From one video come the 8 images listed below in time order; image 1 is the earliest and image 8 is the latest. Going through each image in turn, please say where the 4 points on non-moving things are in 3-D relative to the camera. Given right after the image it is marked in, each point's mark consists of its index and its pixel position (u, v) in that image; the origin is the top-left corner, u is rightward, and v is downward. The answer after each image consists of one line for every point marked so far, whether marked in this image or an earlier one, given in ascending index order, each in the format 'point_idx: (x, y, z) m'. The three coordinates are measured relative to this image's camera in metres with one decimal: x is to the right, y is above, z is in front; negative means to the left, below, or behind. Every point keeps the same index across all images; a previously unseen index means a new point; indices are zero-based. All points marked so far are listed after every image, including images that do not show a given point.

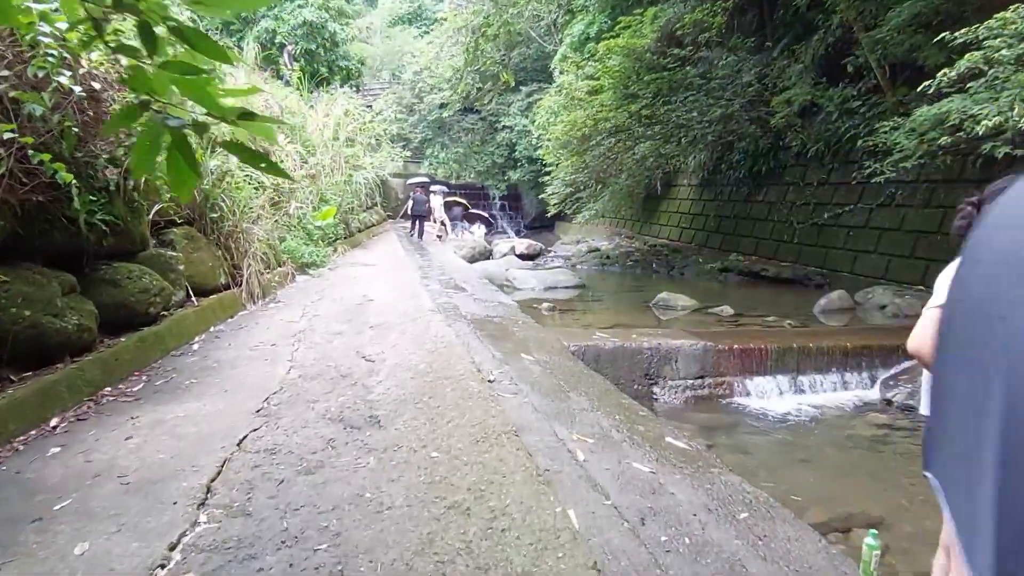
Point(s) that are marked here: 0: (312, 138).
0: (-2.4, +1.8, +9.1) m
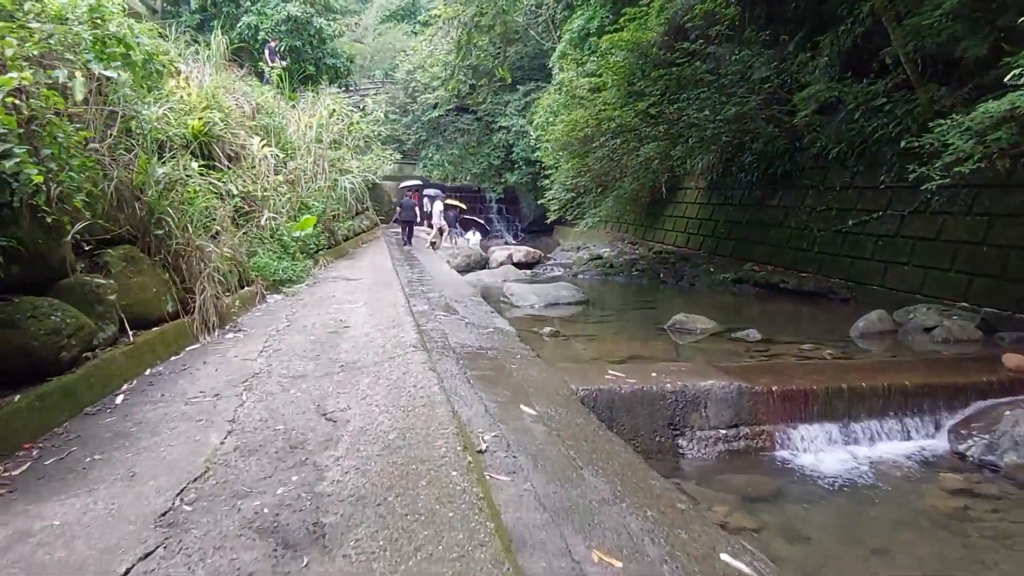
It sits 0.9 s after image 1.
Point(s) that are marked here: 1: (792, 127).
0: (-2.4, +1.6, +8.4) m
1: (+3.0, +1.7, +8.2) m
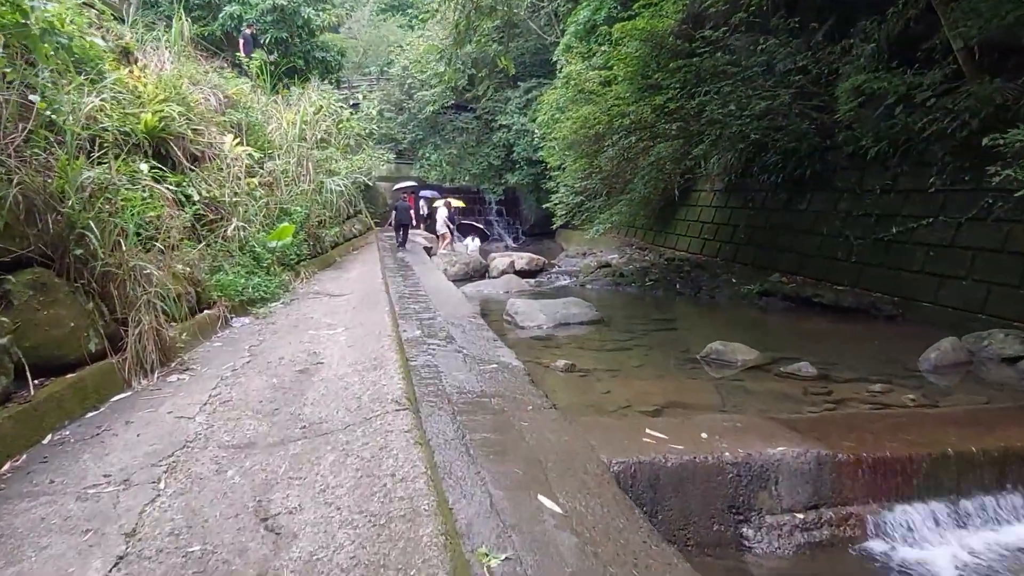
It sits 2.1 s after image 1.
0: (-2.4, +1.5, +7.6) m
1: (+3.0, +1.6, +7.4) m
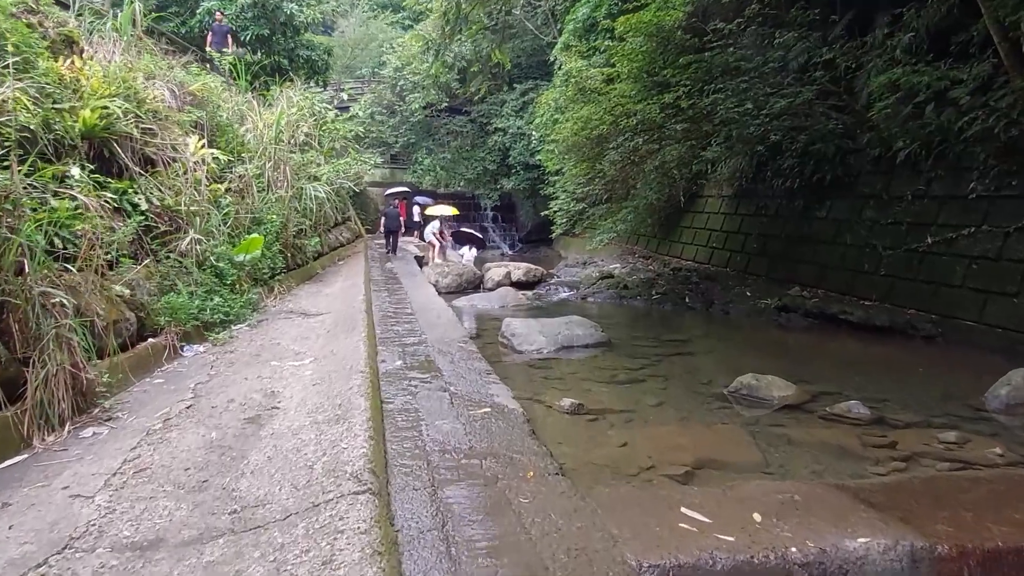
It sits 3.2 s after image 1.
0: (-2.4, +1.3, +6.9) m
1: (+3.0, +1.5, +6.8) m
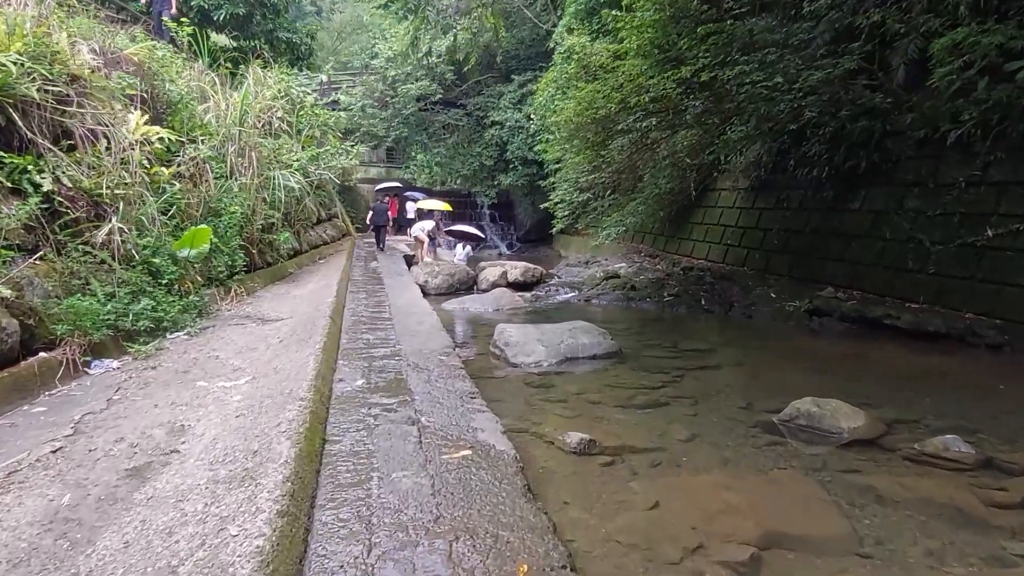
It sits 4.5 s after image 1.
0: (-2.5, +1.3, +6.1) m
1: (+3.0, +1.5, +6.0) m
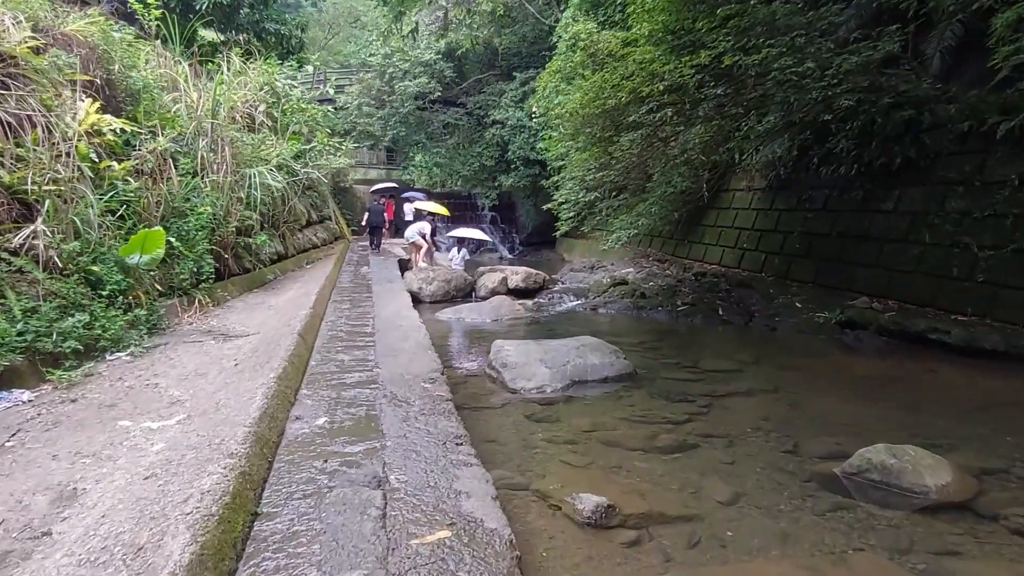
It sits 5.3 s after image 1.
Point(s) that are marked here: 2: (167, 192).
0: (-2.5, +1.2, +5.5) m
1: (+3.0, +1.4, +5.4) m
2: (-2.2, +0.6, +4.9) m
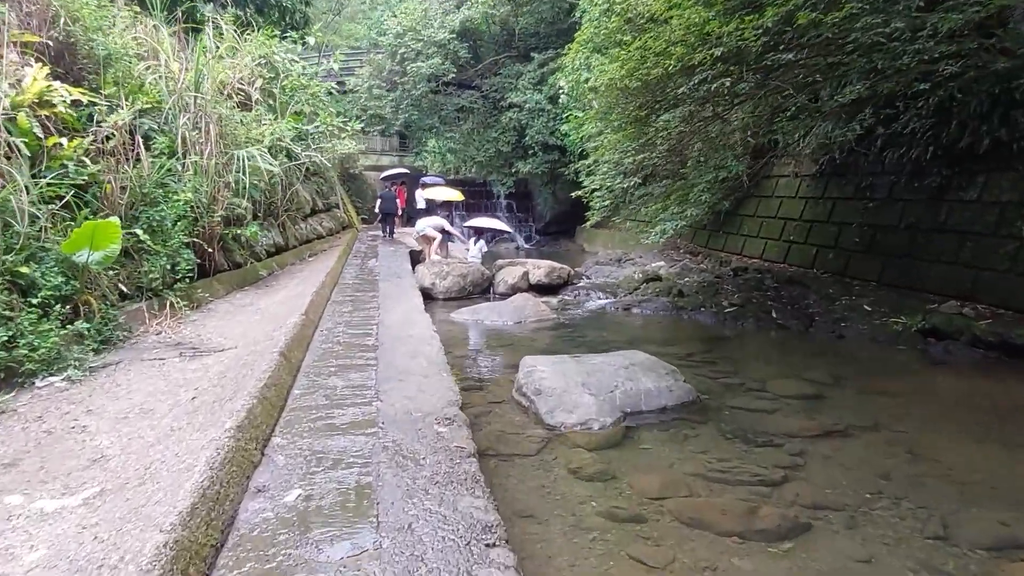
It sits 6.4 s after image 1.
0: (-2.3, +1.3, +4.8) m
1: (+3.1, +1.4, +4.6) m
2: (-2.0, +0.6, +4.2) m
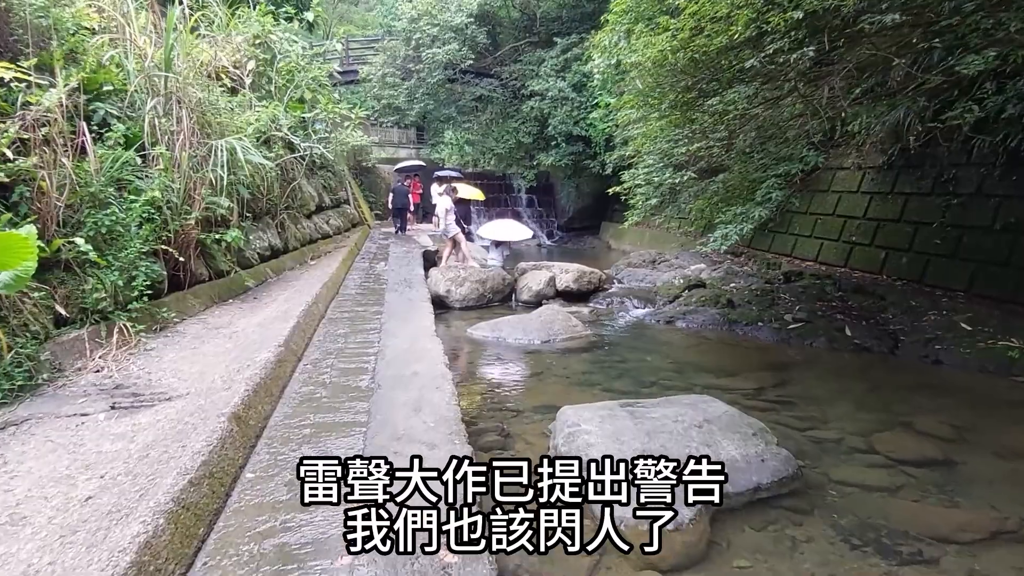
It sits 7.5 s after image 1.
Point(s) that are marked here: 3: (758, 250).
0: (-2.1, +1.2, +4.0) m
1: (+3.3, +1.3, +3.6) m
2: (-1.9, +0.5, +3.4) m
3: (+2.7, +0.4, +8.4) m
